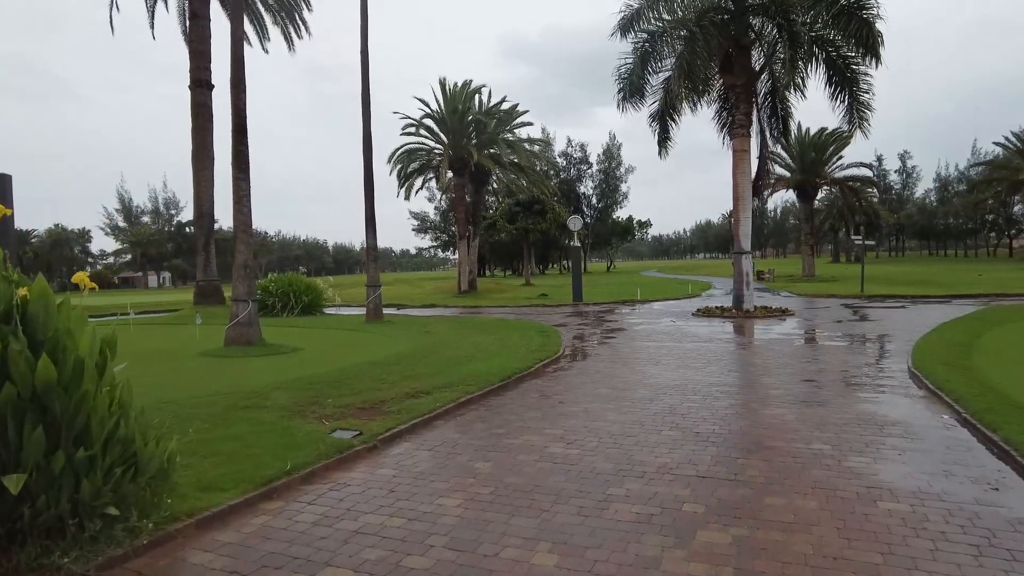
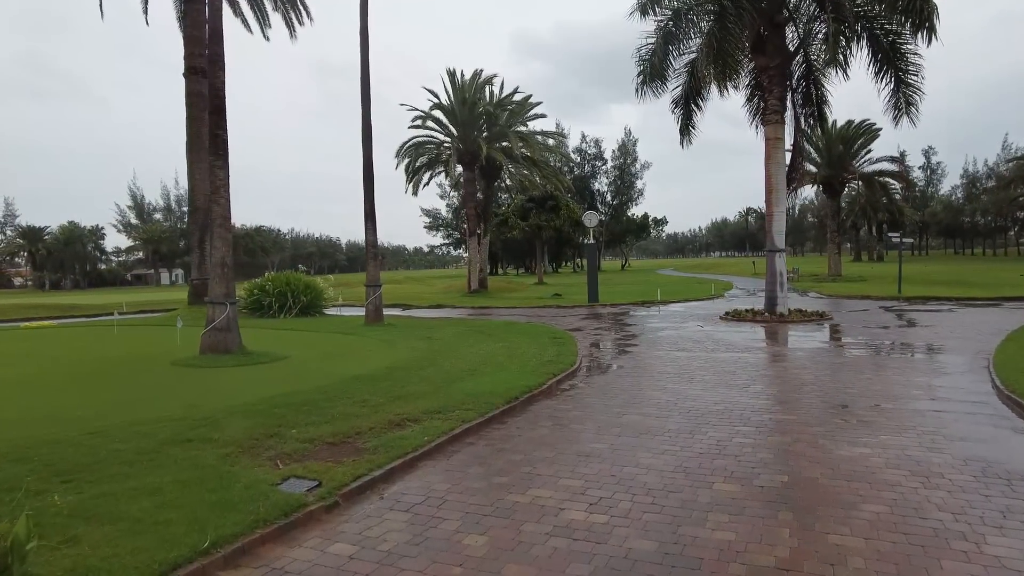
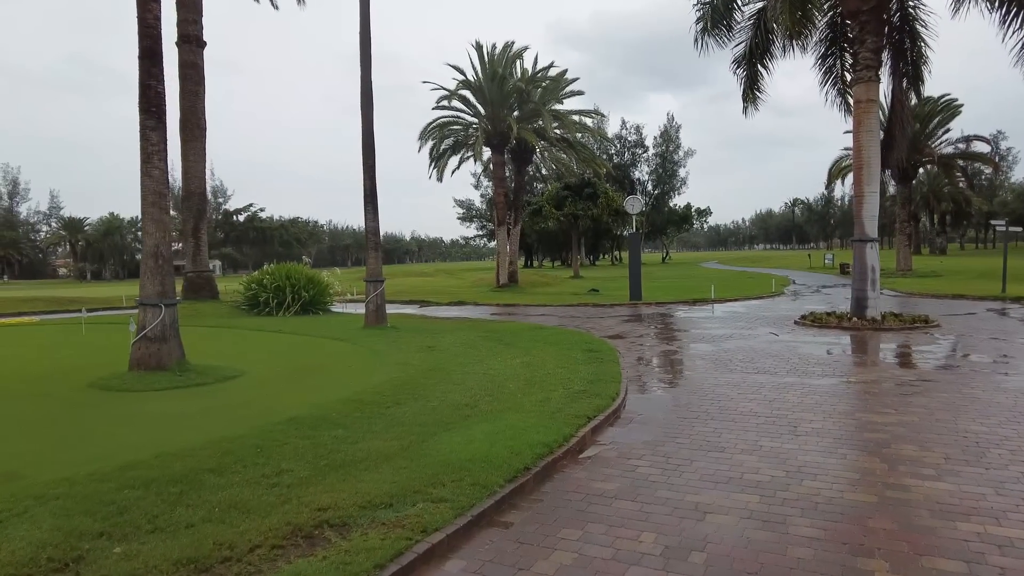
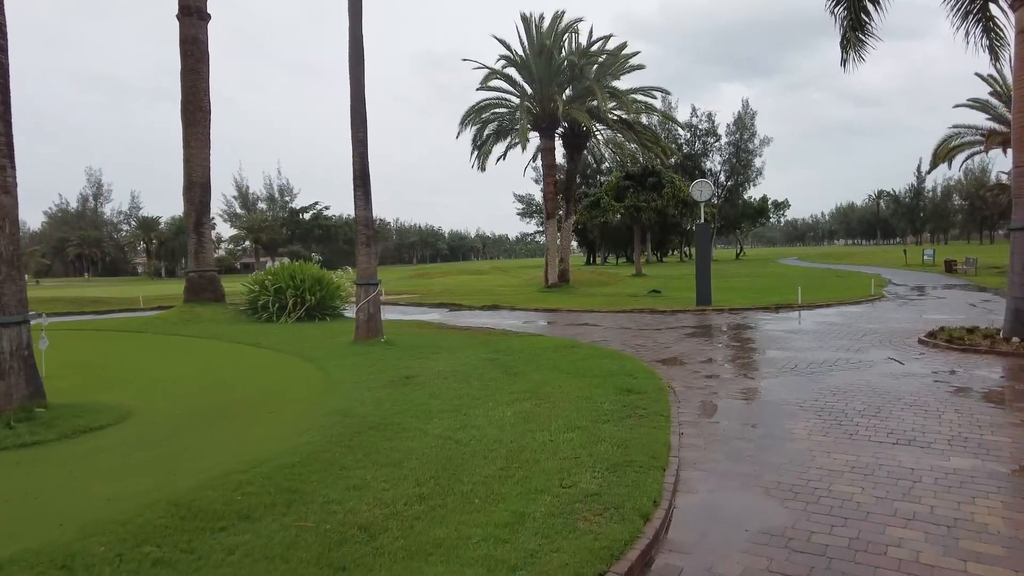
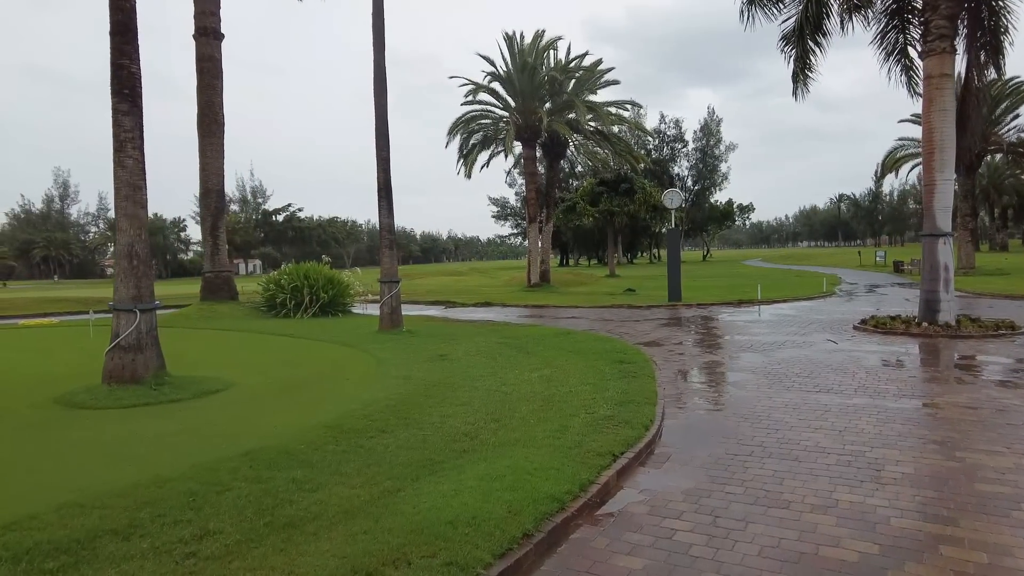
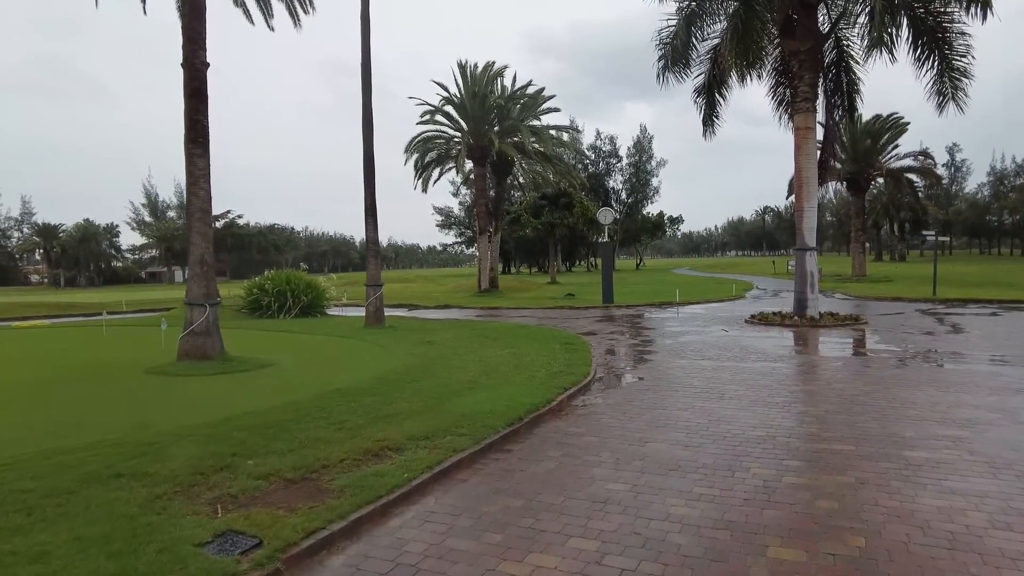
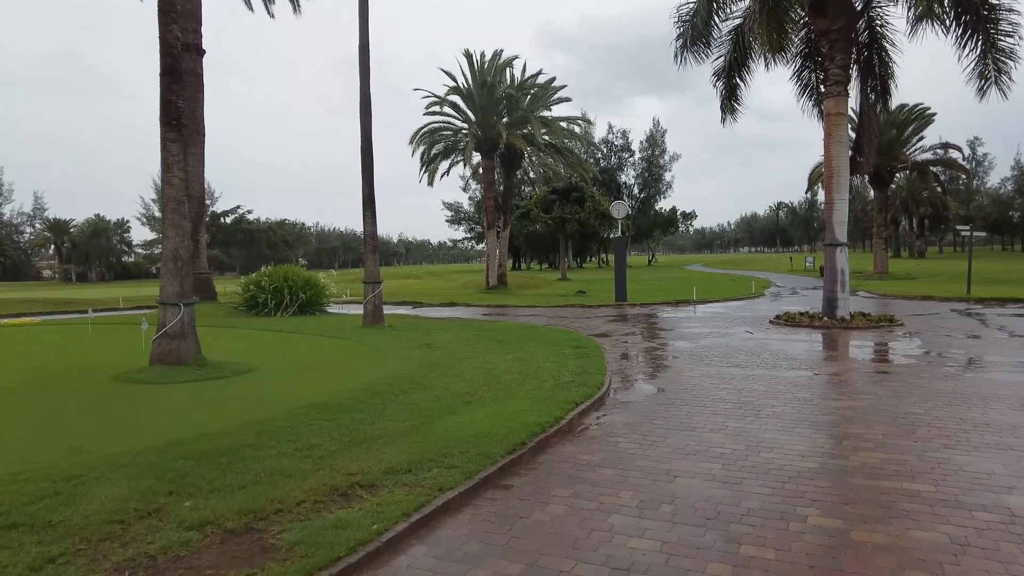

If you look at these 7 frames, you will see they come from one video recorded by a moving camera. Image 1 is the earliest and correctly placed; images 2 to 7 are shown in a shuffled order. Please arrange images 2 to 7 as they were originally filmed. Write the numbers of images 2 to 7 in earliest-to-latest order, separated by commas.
2, 6, 7, 3, 5, 4
